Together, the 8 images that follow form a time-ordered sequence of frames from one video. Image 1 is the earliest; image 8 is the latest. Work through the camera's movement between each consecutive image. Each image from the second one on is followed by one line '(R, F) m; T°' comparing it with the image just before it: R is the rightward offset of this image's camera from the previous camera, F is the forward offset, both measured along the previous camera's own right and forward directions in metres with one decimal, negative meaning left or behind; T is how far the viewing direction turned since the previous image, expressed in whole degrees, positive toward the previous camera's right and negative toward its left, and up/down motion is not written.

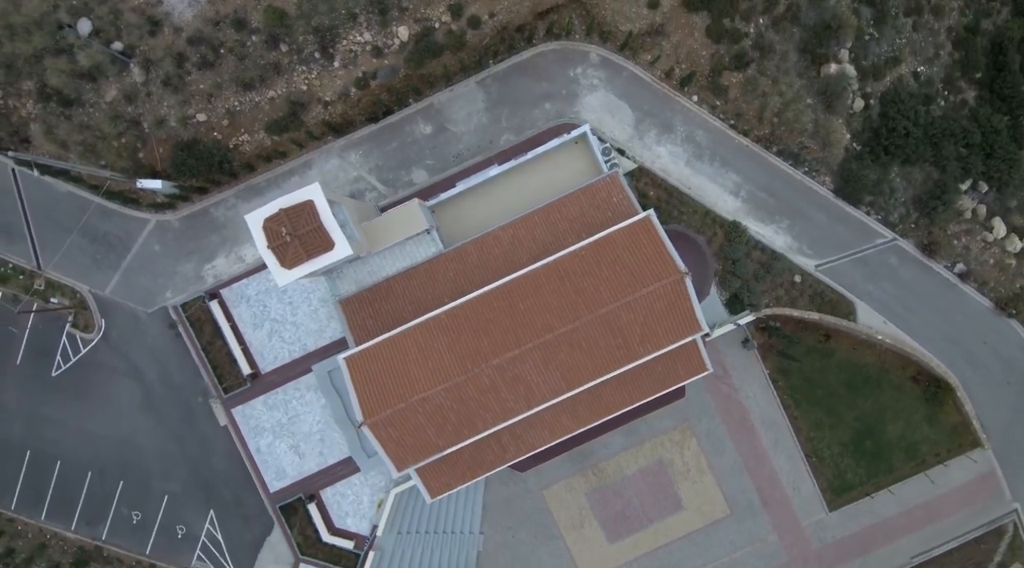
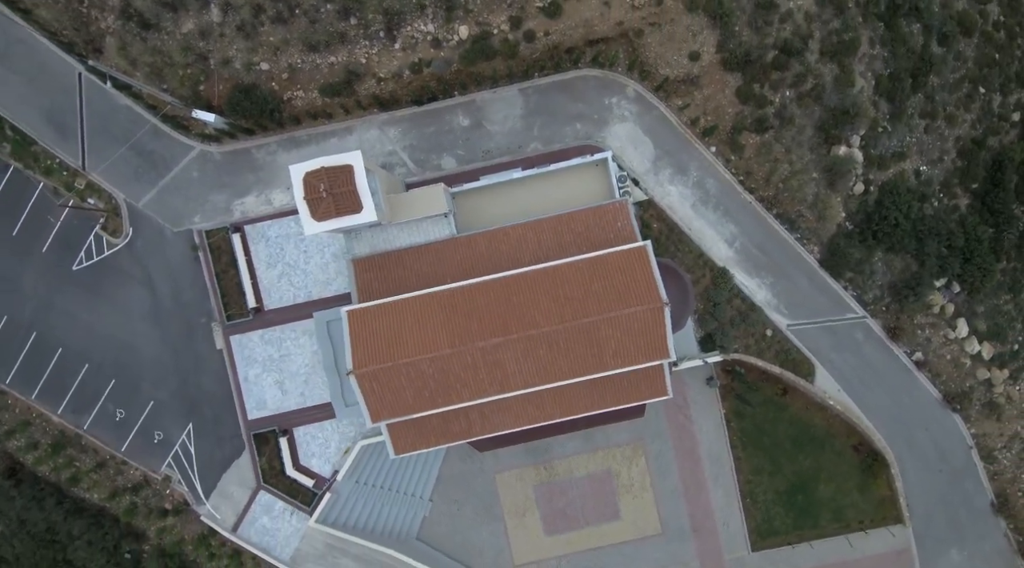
(-0.1, -4.0) m; 0°
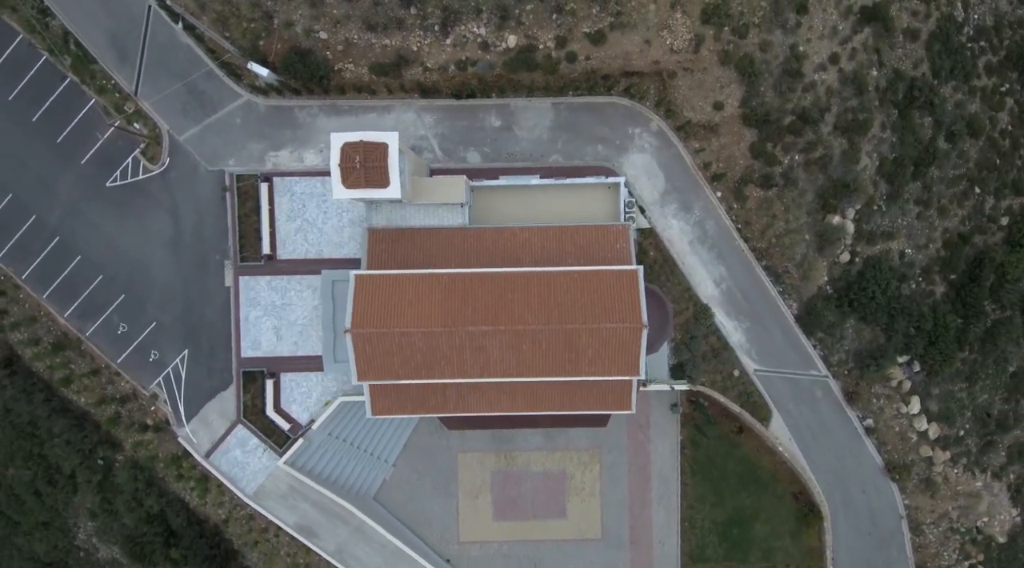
(0.0, -3.6) m; 0°
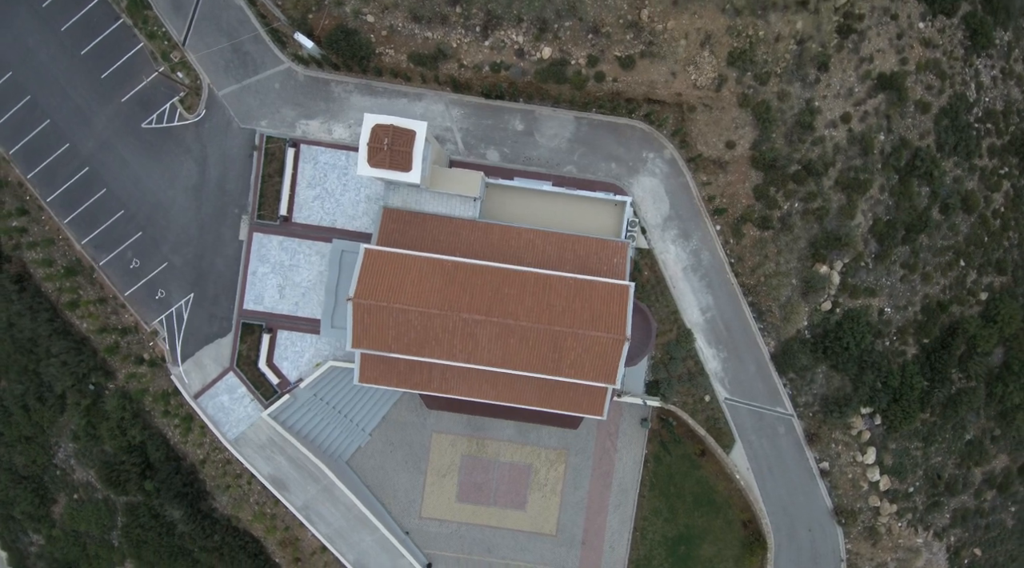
(0.0, -2.8) m; 0°
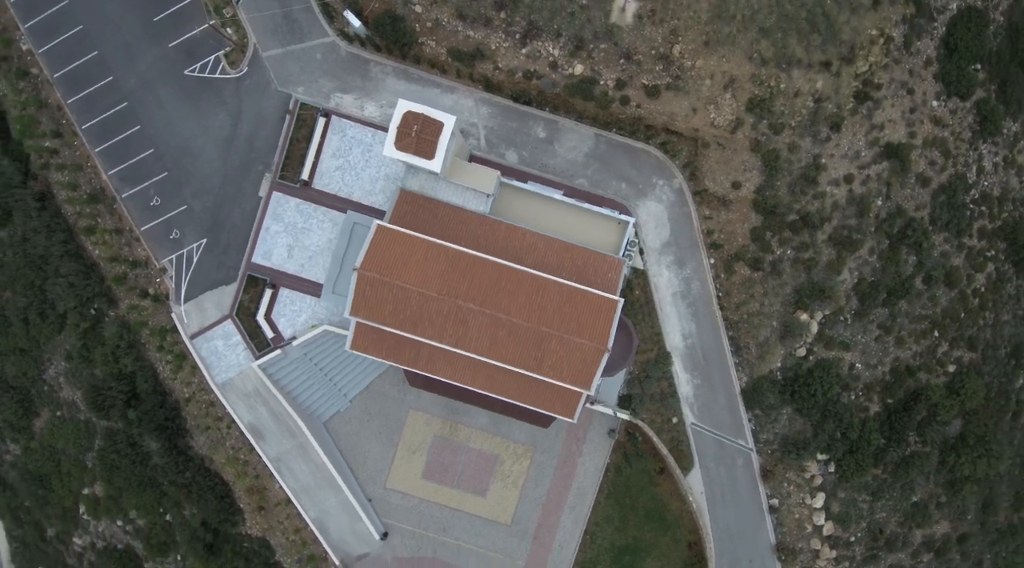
(0.0, -2.8) m; 0°
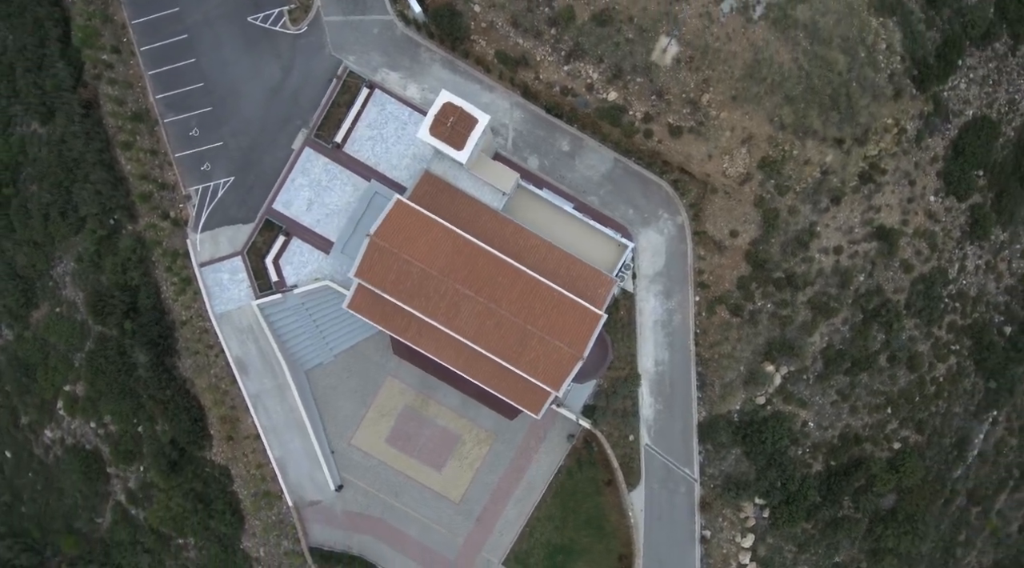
(0.0, -3.8) m; 0°
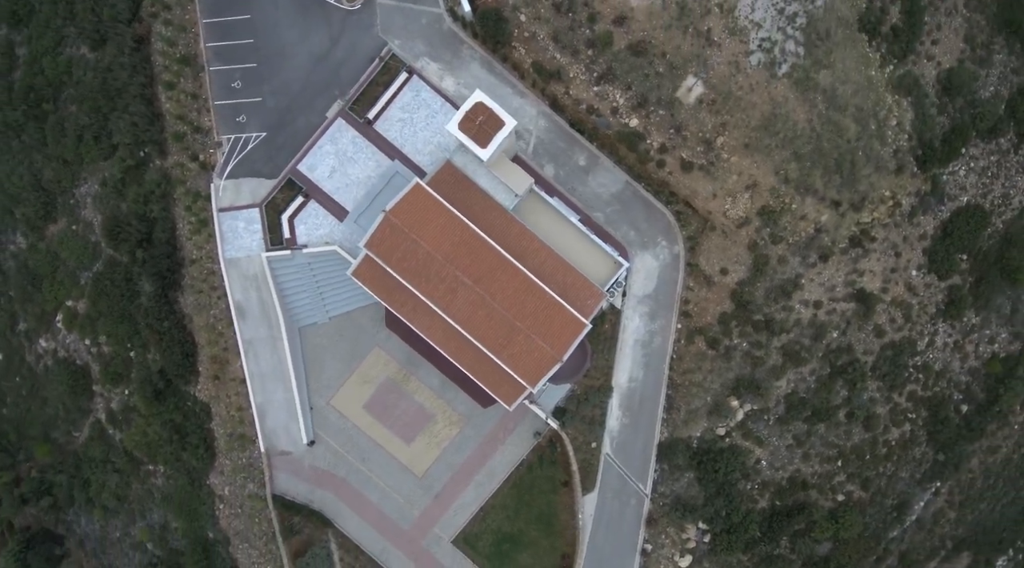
(0.0, -3.5) m; 0°
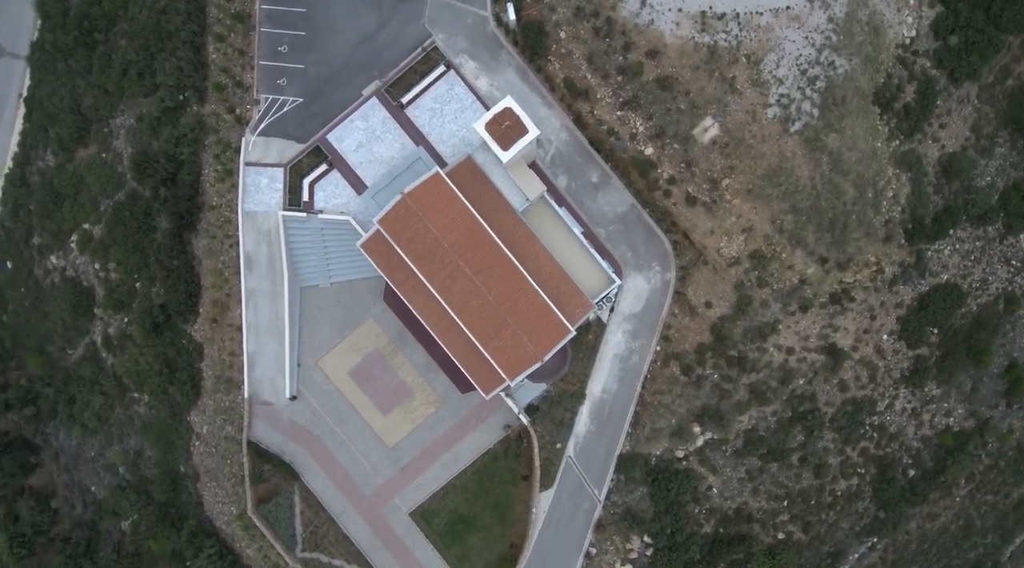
(0.0, -3.7) m; 0°
